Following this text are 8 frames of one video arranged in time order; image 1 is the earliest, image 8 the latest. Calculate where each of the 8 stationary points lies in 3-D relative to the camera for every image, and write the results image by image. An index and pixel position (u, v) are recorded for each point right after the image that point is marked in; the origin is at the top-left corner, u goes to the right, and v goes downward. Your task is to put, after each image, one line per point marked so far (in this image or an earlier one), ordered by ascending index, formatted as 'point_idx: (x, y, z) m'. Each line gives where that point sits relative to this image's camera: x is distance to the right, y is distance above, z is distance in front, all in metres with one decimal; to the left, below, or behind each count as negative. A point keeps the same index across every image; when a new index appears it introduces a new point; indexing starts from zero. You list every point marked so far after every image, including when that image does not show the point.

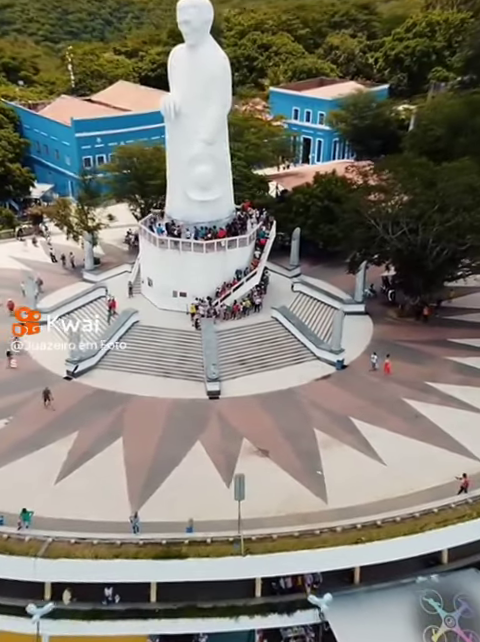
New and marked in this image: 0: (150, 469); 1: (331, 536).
0: (-2.8, -4.7, +19.2) m
1: (+2.5, -5.7, +16.4) m
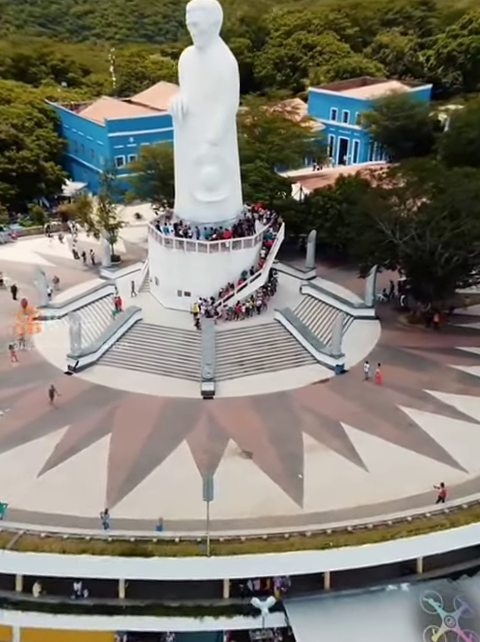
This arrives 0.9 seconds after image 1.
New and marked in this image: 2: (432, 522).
0: (-3.5, -4.7, +19.5) m
1: (+1.7, -5.8, +16.3) m
2: (+5.4, -5.5, +17.1) m
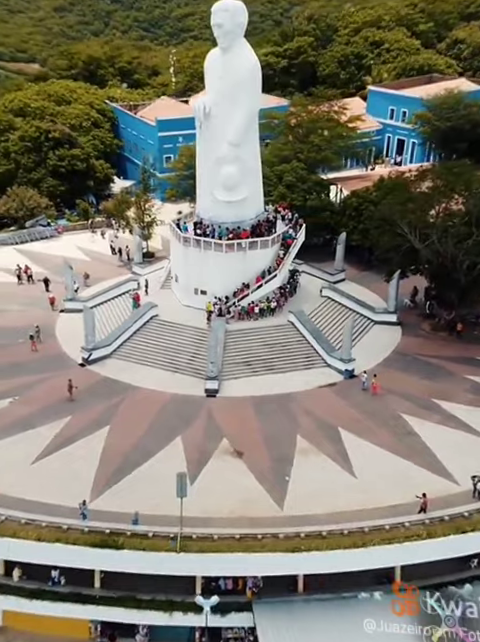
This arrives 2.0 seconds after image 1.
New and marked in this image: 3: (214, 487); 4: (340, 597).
0: (-3.9, -4.6, +20.0) m
1: (+0.9, -5.9, +16.3) m
2: (+4.7, -5.7, +16.8) m
3: (-0.8, -5.2, +18.9) m
4: (+2.7, -7.5, +16.6) m
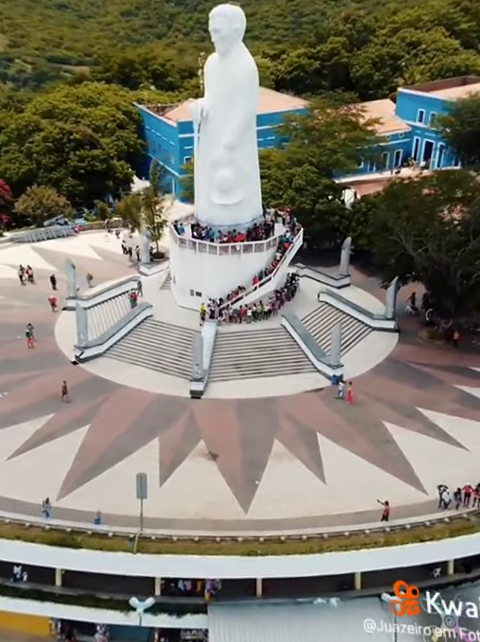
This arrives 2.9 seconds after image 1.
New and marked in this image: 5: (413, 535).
0: (-4.8, -4.6, +20.4) m
1: (-0.3, -6.0, +16.4) m
2: (+3.5, -5.9, +16.7) m
3: (-1.8, -5.2, +19.1) m
4: (+1.5, -7.6, +16.7) m
5: (+4.8, -5.9, +16.9) m
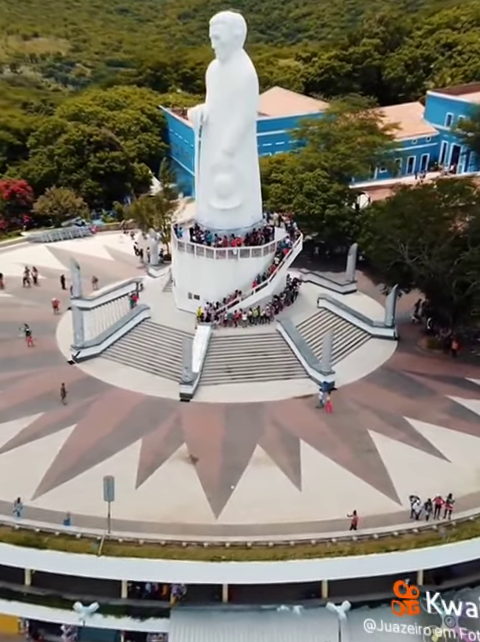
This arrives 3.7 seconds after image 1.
0: (-5.5, -4.7, +20.8) m
1: (-1.2, -6.2, +16.6) m
2: (+2.6, -6.2, +16.7) m
3: (-2.6, -5.4, +19.3) m
4: (+0.5, -7.8, +16.7) m
5: (+3.9, -6.2, +16.8) m
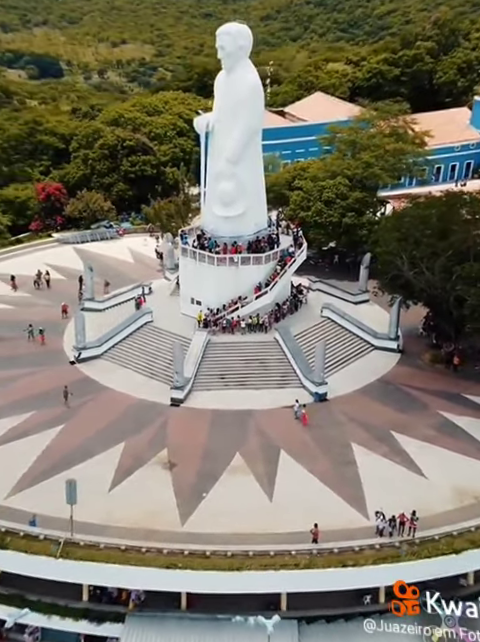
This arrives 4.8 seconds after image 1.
0: (-6.3, -4.8, +21.4) m
1: (-2.4, -6.4, +16.9) m
2: (+1.4, -6.5, +16.7) m
3: (-3.5, -5.6, +19.7) m
4: (-0.7, -8.1, +16.9) m
5: (+2.7, -6.5, +16.7) m
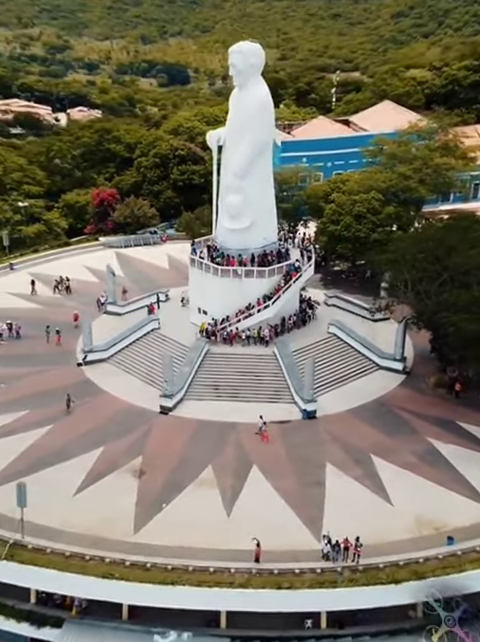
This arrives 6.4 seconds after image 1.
0: (-7.4, -5.0, +22.4) m
1: (-4.1, -6.7, +17.5) m
2: (-0.4, -7.0, +16.8) m
3: (-4.8, -5.9, +20.4) m
4: (-2.5, -8.5, +17.3) m
5: (+0.9, -7.1, +16.7) m
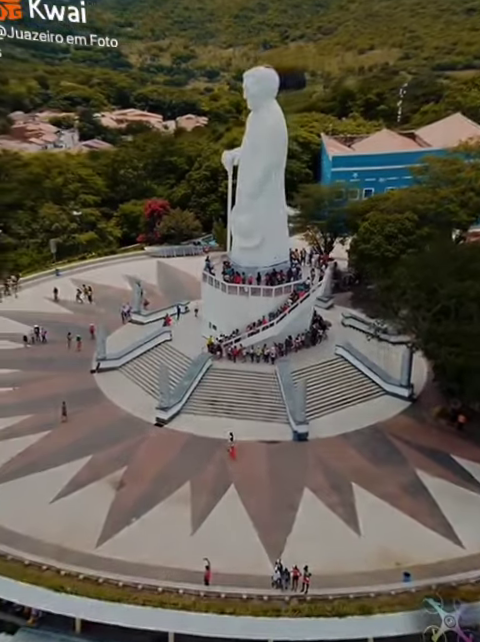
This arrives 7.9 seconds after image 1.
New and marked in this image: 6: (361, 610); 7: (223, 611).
0: (-8.1, -5.3, +23.6) m
1: (-5.5, -7.2, +18.3) m
2: (-1.9, -7.7, +17.2) m
3: (-5.9, -6.3, +21.3) m
4: (-4.0, -9.0, +17.9) m
5: (-0.7, -7.8, +17.0) m
6: (+3.2, -7.9, +16.6) m
7: (-0.6, -7.9, +16.7) m
